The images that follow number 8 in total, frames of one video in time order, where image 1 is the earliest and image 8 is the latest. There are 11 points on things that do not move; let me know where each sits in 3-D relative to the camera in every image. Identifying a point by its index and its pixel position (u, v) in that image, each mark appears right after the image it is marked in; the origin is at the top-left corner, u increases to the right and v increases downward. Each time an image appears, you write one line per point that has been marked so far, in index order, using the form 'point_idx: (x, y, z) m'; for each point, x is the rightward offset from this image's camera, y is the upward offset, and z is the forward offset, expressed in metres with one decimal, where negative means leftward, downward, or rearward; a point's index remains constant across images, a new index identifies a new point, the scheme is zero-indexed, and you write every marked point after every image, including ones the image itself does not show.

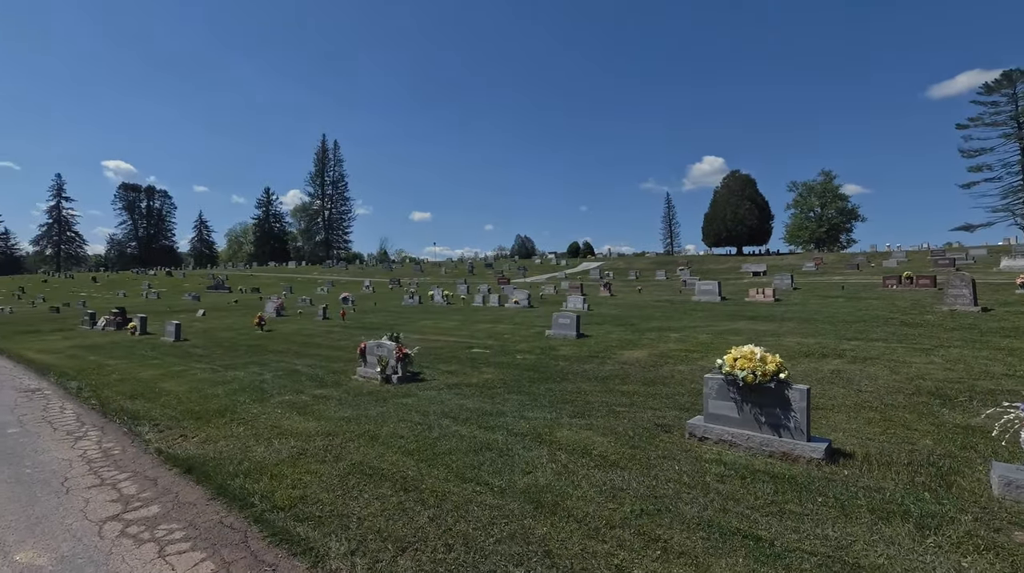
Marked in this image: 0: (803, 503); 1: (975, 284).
0: (+3.1, -2.3, +5.1) m
1: (+19.2, +0.1, +19.9) m
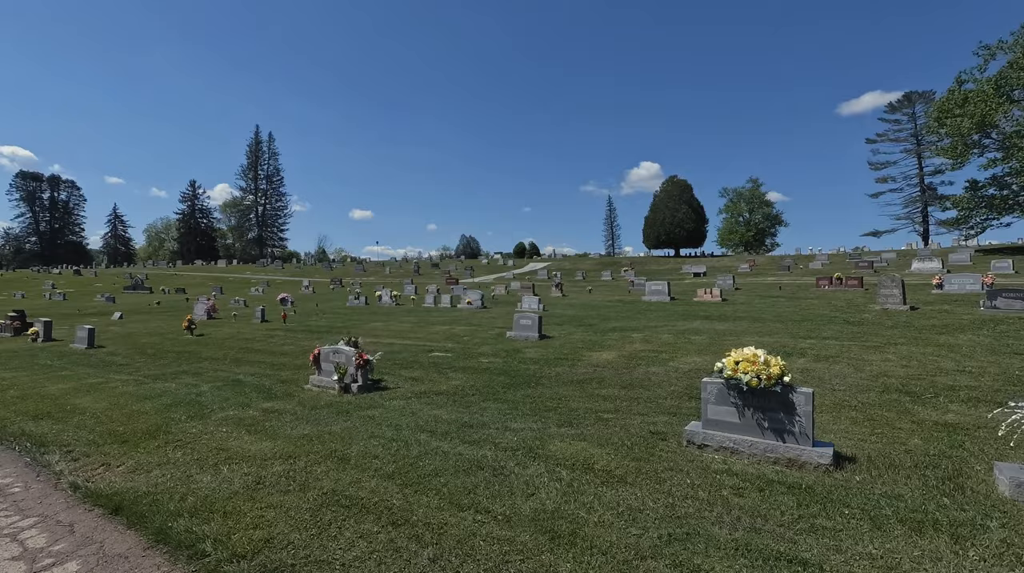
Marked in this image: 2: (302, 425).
0: (+3.2, -2.3, +4.8) m
1: (+17.4, +0.1, +21.4) m
2: (-3.6, -2.4, +8.2) m
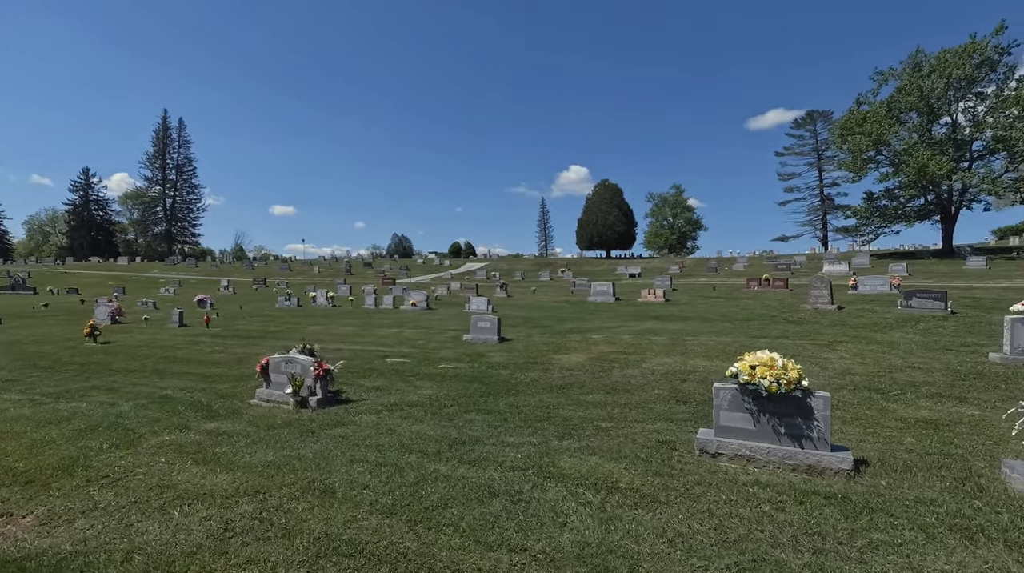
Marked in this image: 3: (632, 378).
0: (+3.5, -2.3, +4.6) m
1: (+15.3, 0.0, +23.1) m
2: (-3.6, -2.4, +7.0) m
3: (+2.8, -2.1, +11.0) m
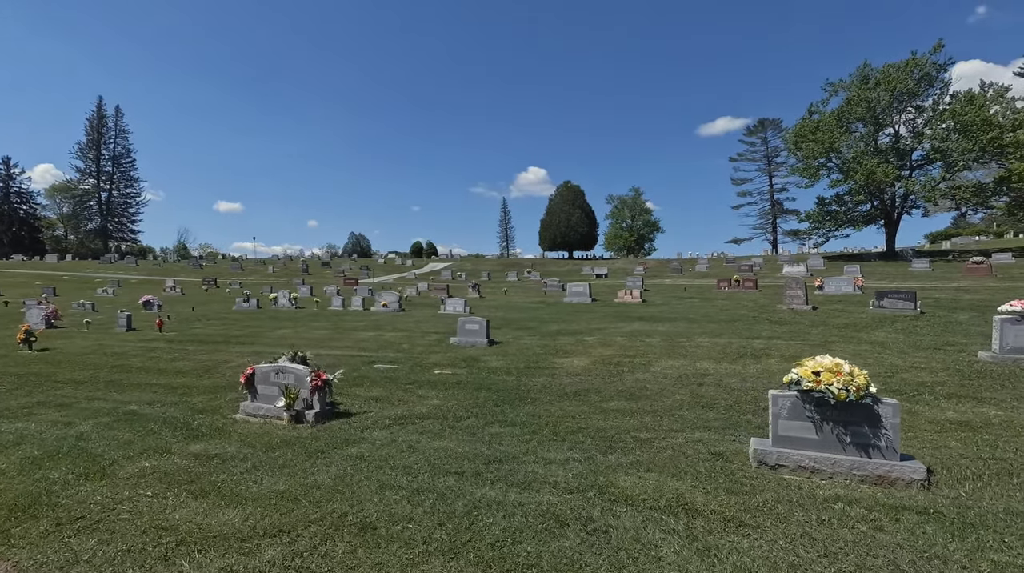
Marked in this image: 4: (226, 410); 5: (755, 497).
0: (+4.3, -2.3, +4.2) m
1: (+14.4, 0.0, +23.7) m
2: (-3.1, -2.4, +6.0) m
3: (+3.0, -2.1, +10.6) m
4: (-5.6, -2.4, +9.4) m
5: (+2.6, -2.3, +5.2) m
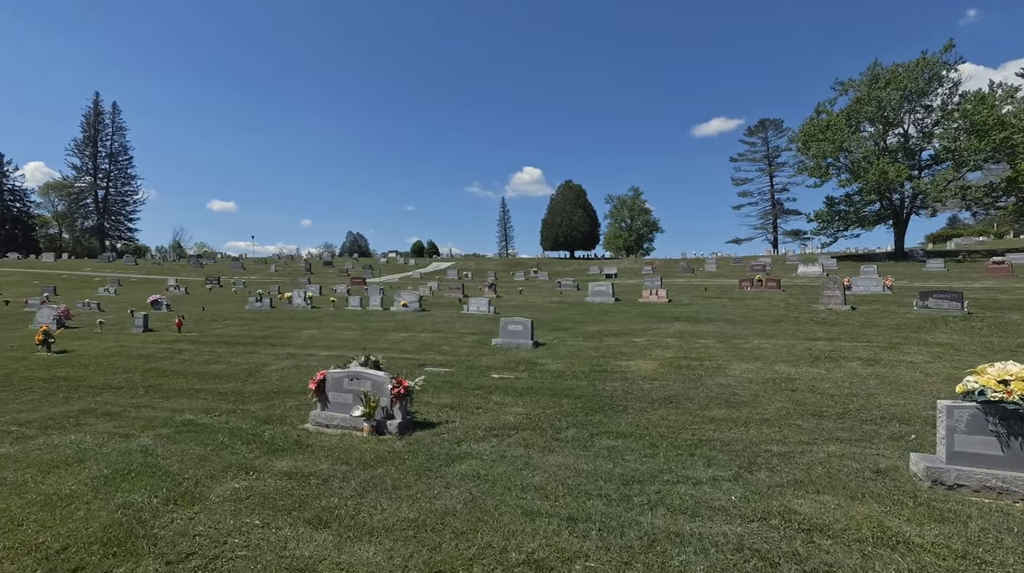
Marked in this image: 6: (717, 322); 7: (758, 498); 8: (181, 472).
0: (+6.0, -2.3, +3.6) m
1: (+15.9, 0.0, +23.2) m
2: (-1.4, -2.4, +5.3) m
3: (+4.6, -2.1, +9.9) m
4: (-3.9, -2.4, +8.6) m
5: (+4.3, -2.3, +4.6) m
6: (+8.5, -1.5, +20.0) m
7: (+2.6, -2.3, +5.2) m
8: (-4.3, -2.4, +6.3) m
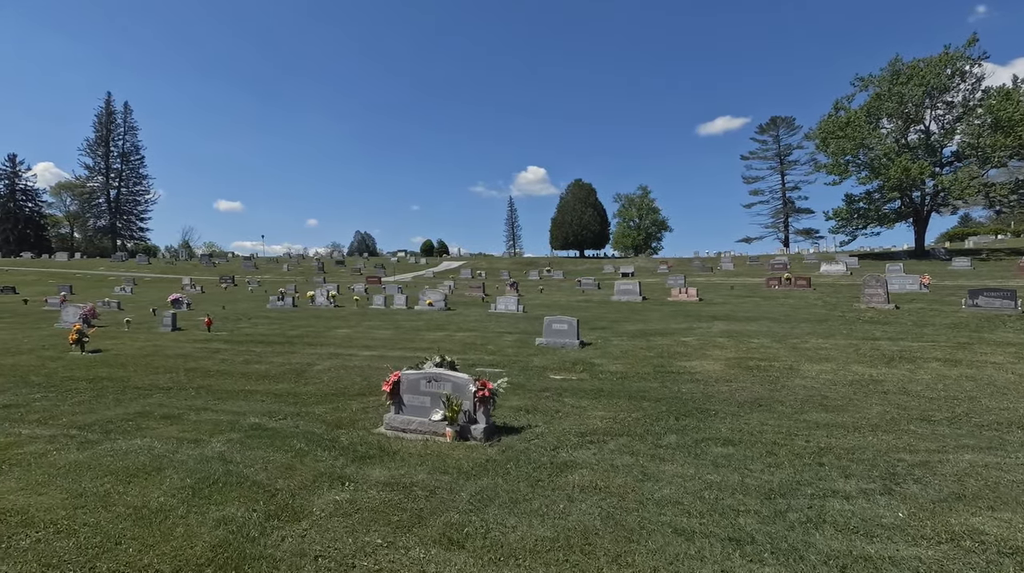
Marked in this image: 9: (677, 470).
0: (+7.4, -2.2, +3.1) m
1: (+17.4, +0.1, +22.5) m
2: (0.0, -2.3, +4.8) m
3: (+6.0, -2.0, +9.4) m
4: (-2.5, -2.3, +8.1) m
5: (+5.7, -2.2, +4.0) m
6: (+10.0, -1.4, +19.5) m
7: (+4.0, -2.2, +4.7) m
8: (-2.9, -2.4, +5.8) m
9: (+2.0, -2.2, +5.9) m
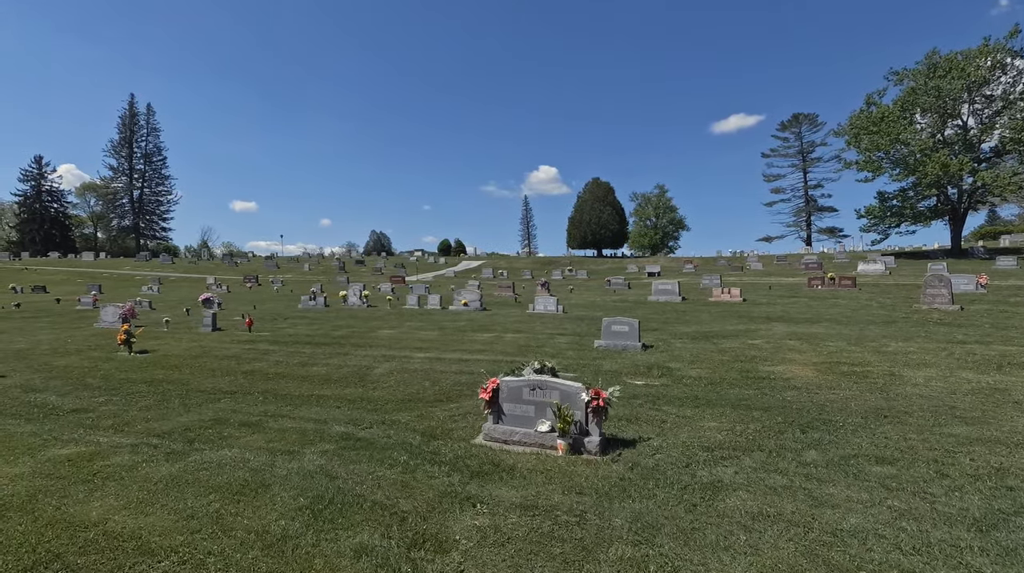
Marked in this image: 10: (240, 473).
0: (+8.9, -2.2, +2.3) m
1: (+19.4, +0.1, +21.5) m
2: (+1.6, -2.3, +4.2) m
3: (+7.7, -2.0, +8.6) m
4: (-0.8, -2.3, +7.6) m
5: (+7.3, -2.2, +3.3) m
6: (+12.0, -1.4, +18.6) m
7: (+5.6, -2.2, +4.0) m
8: (-1.3, -2.4, +5.2) m
9: (+3.6, -2.2, +5.3) m
10: (-3.4, -2.3, +6.0) m
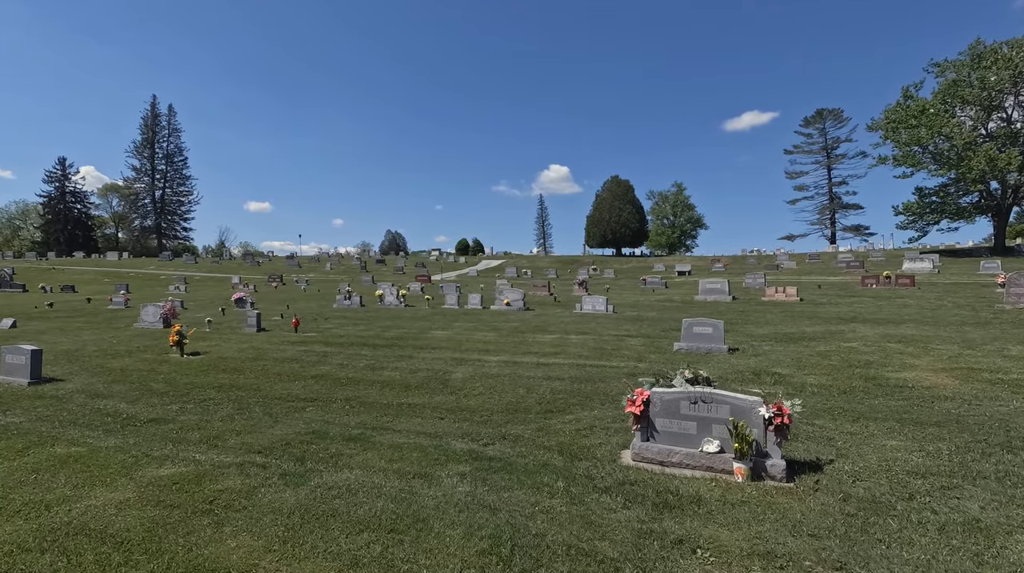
0: (+10.8, -2.2, +1.1) m
1: (+21.7, +0.2, +20.1) m
2: (+3.5, -2.3, +3.2) m
3: (+9.8, -2.0, +7.5) m
4: (+1.2, -2.3, +6.6) m
5: (+9.2, -2.2, +2.1) m
6: (+14.2, -1.3, +17.4) m
7: (+7.6, -2.2, +2.9) m
8: (+0.7, -2.3, +4.3) m
9: (+5.6, -2.2, +4.2) m
10: (-1.4, -2.3, +5.1) m
